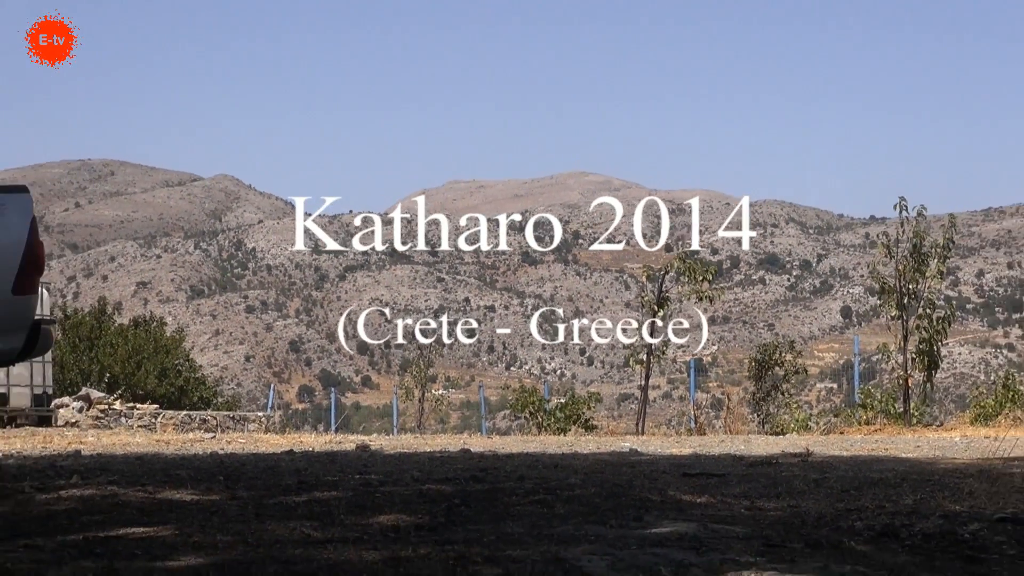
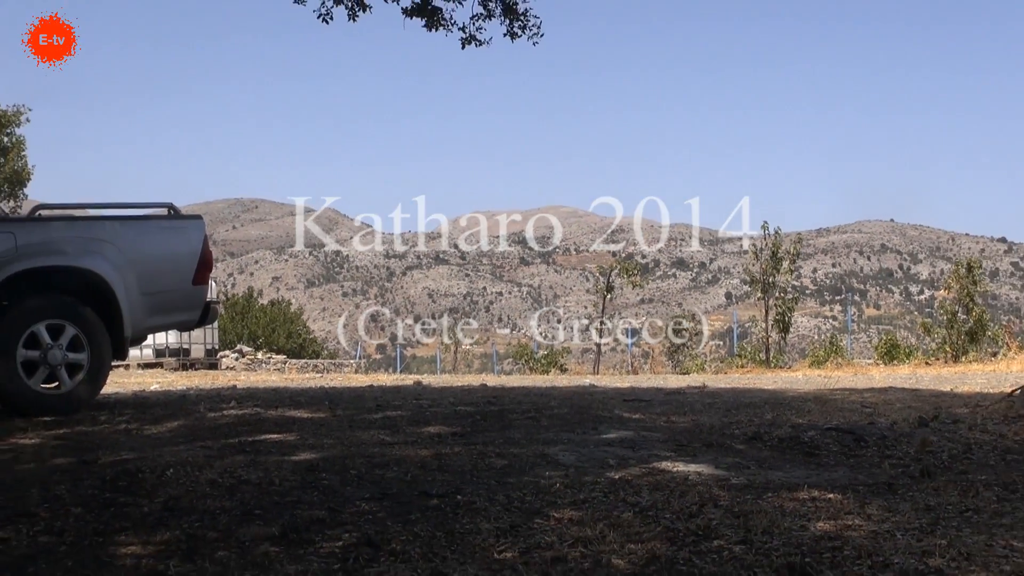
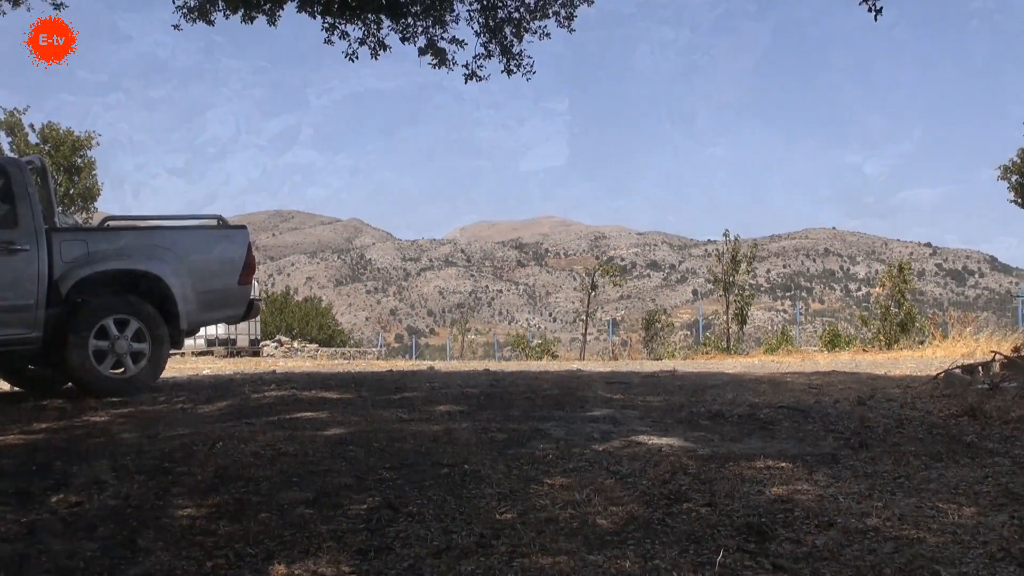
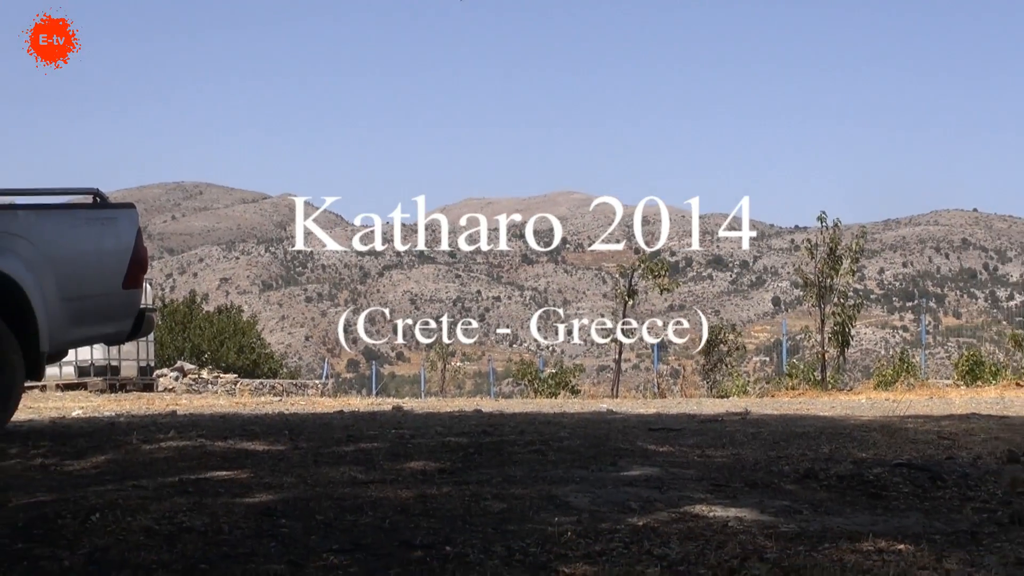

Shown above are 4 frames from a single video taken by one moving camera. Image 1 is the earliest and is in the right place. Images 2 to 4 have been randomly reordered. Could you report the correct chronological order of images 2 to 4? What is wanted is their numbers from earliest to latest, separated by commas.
4, 2, 3
